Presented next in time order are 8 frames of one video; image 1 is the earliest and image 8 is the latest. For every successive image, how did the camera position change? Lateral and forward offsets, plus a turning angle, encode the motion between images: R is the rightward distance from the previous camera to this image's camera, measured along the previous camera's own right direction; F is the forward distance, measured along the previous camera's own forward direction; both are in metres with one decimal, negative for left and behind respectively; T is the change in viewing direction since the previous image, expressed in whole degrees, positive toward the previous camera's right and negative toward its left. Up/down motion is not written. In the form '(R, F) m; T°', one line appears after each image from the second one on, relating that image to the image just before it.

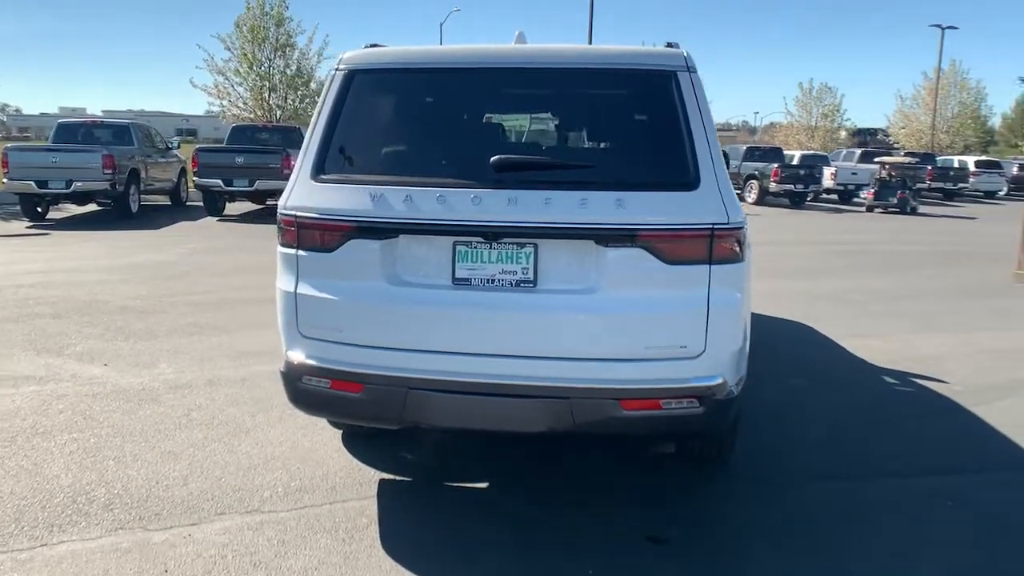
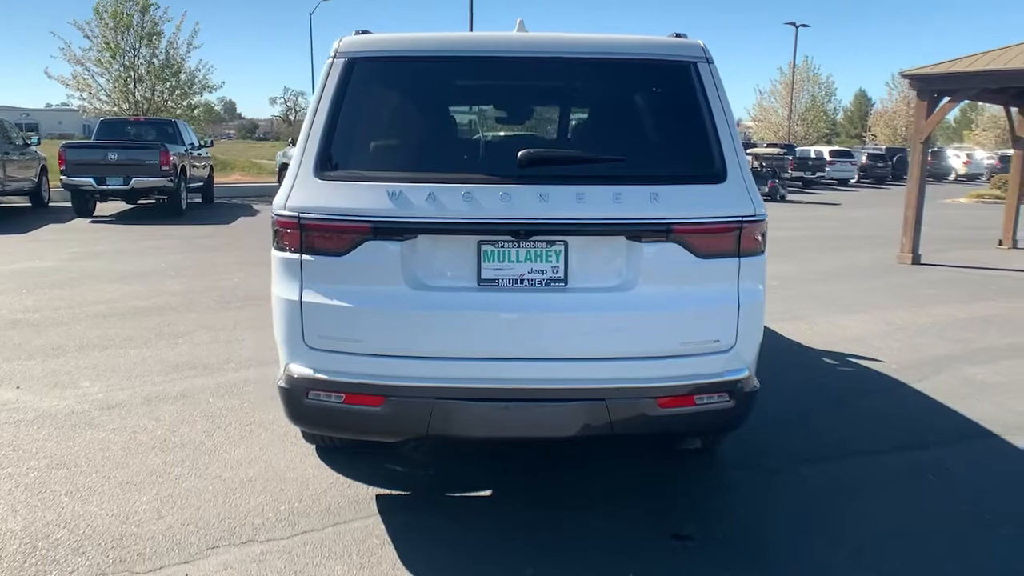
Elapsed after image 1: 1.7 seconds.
(-0.6, +0.2) m; +9°
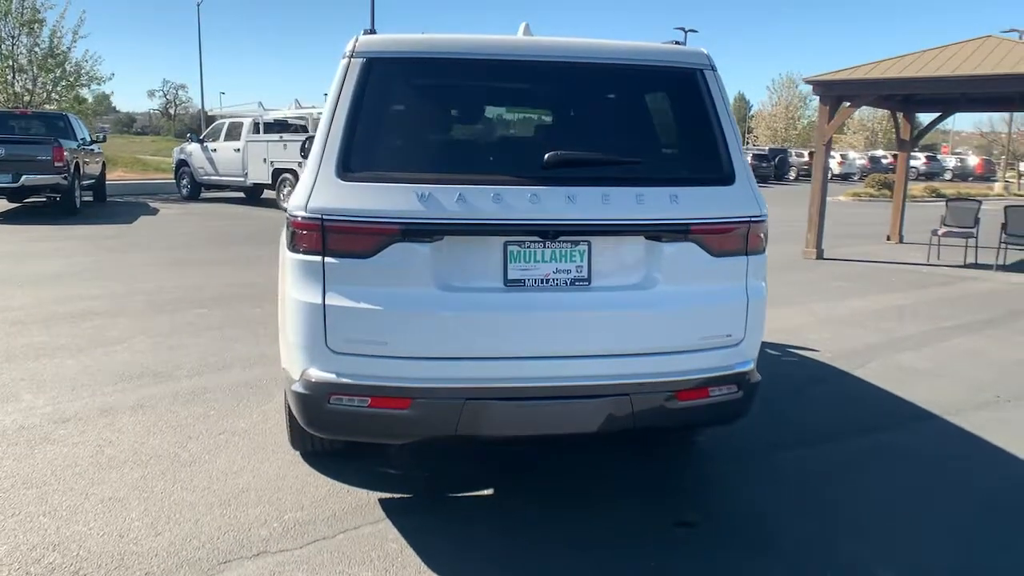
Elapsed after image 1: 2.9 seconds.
(-0.6, 0.0) m; +8°
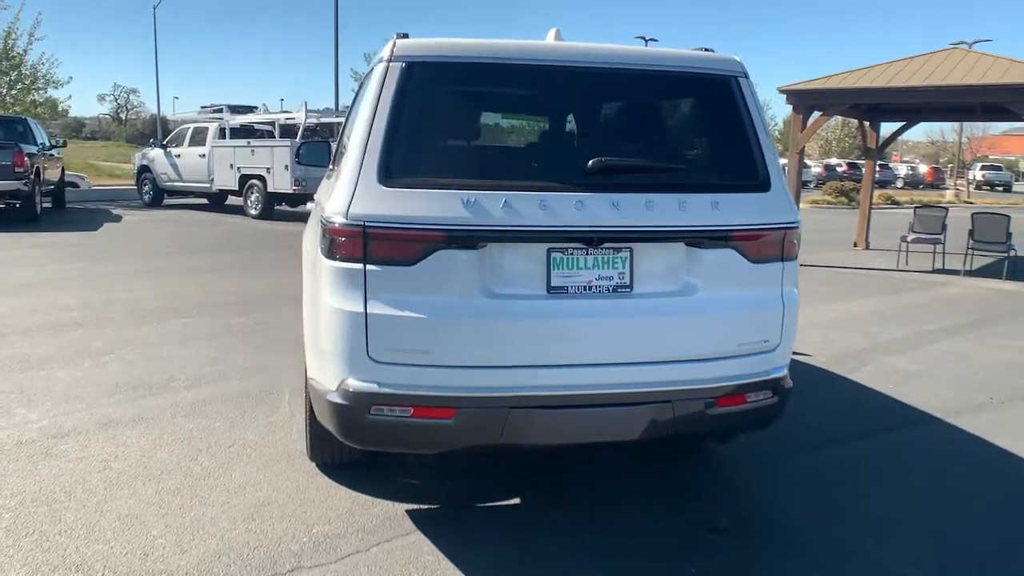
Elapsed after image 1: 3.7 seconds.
(-0.3, 0.0) m; +3°
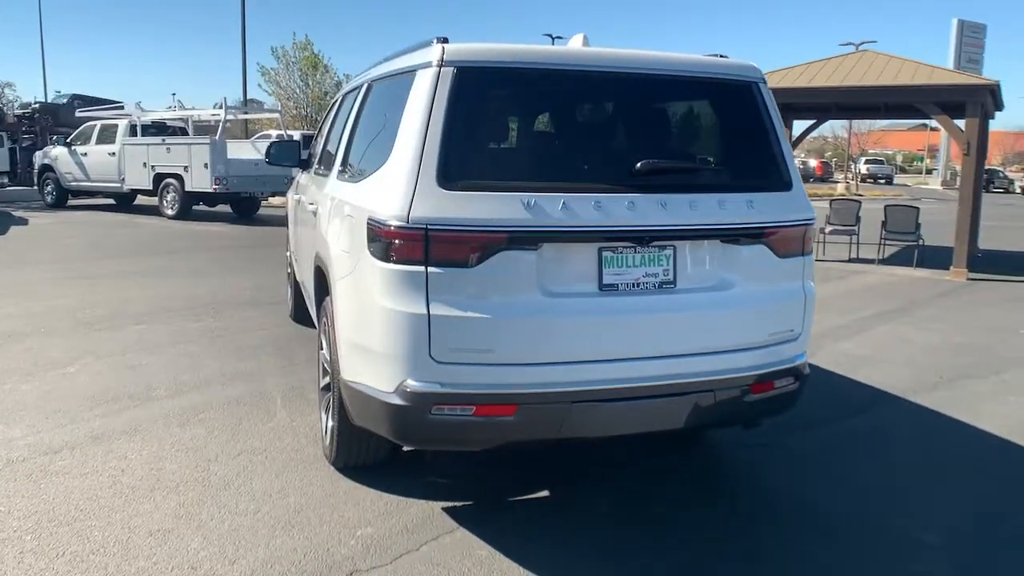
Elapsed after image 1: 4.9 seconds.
(-0.6, -0.1) m; +7°
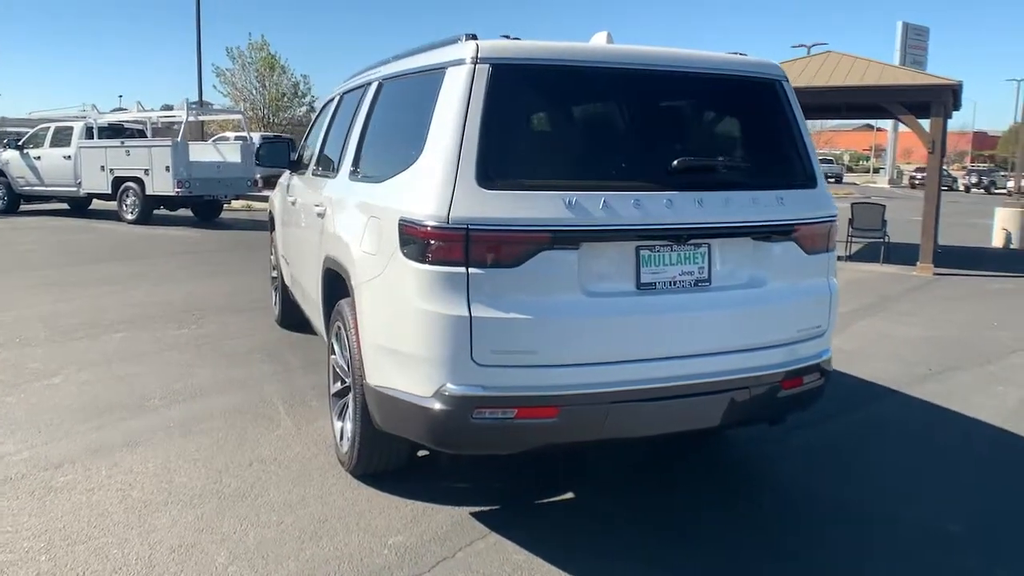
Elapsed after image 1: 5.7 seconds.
(-0.3, +0.1) m; +3°
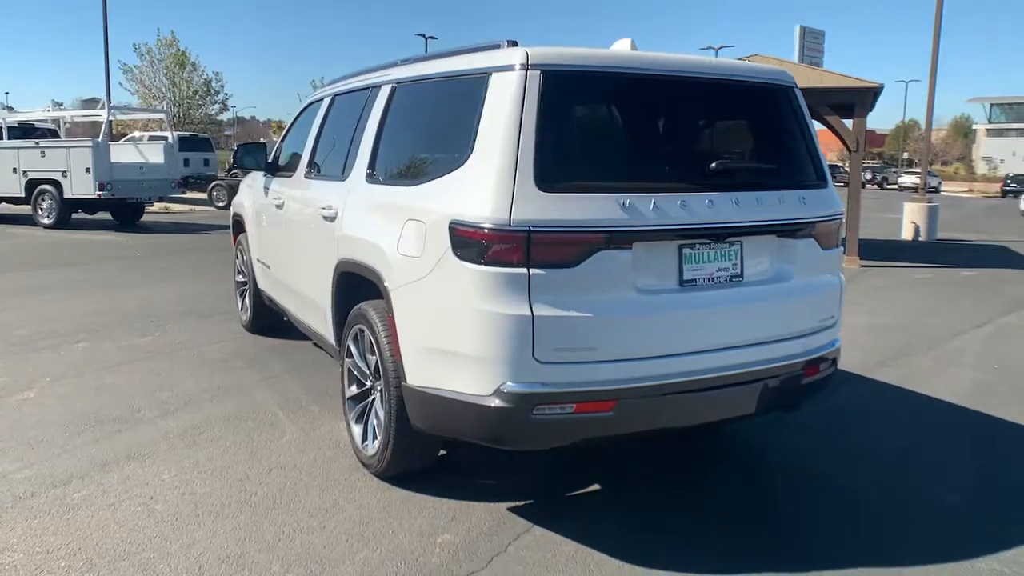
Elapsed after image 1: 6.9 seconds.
(-0.6, -0.1) m; +7°
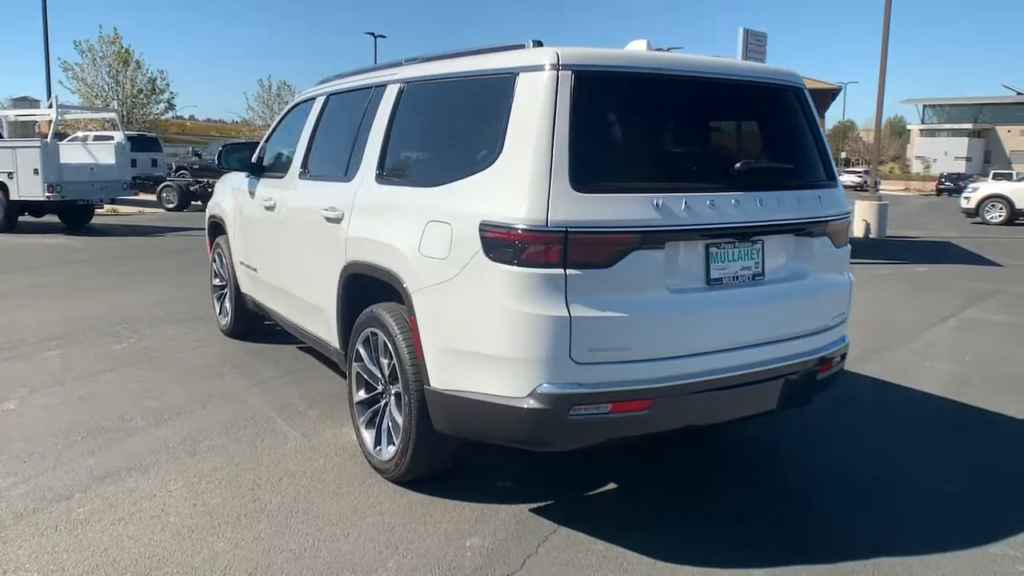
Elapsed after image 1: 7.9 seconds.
(-0.4, 0.0) m; +4°
